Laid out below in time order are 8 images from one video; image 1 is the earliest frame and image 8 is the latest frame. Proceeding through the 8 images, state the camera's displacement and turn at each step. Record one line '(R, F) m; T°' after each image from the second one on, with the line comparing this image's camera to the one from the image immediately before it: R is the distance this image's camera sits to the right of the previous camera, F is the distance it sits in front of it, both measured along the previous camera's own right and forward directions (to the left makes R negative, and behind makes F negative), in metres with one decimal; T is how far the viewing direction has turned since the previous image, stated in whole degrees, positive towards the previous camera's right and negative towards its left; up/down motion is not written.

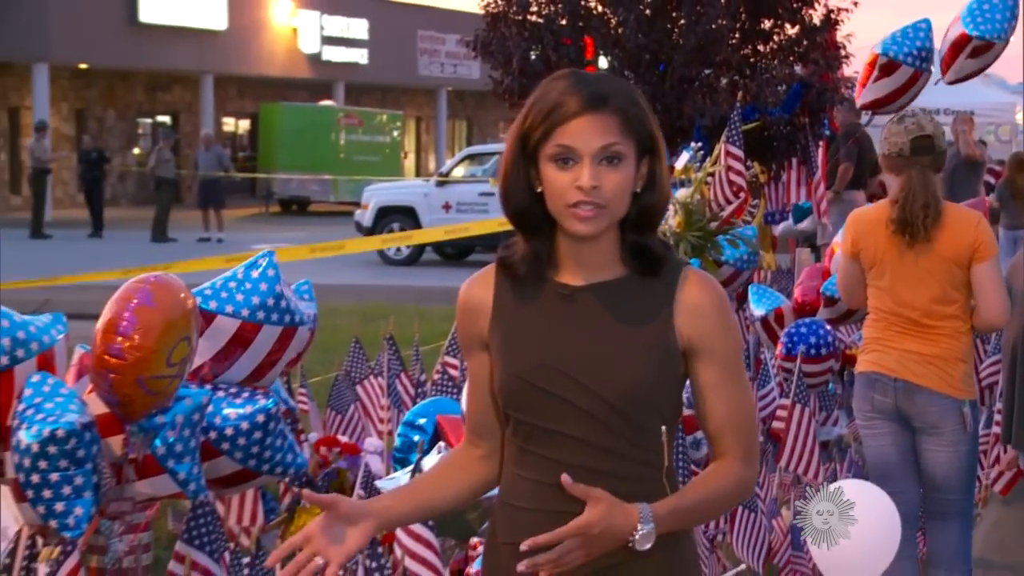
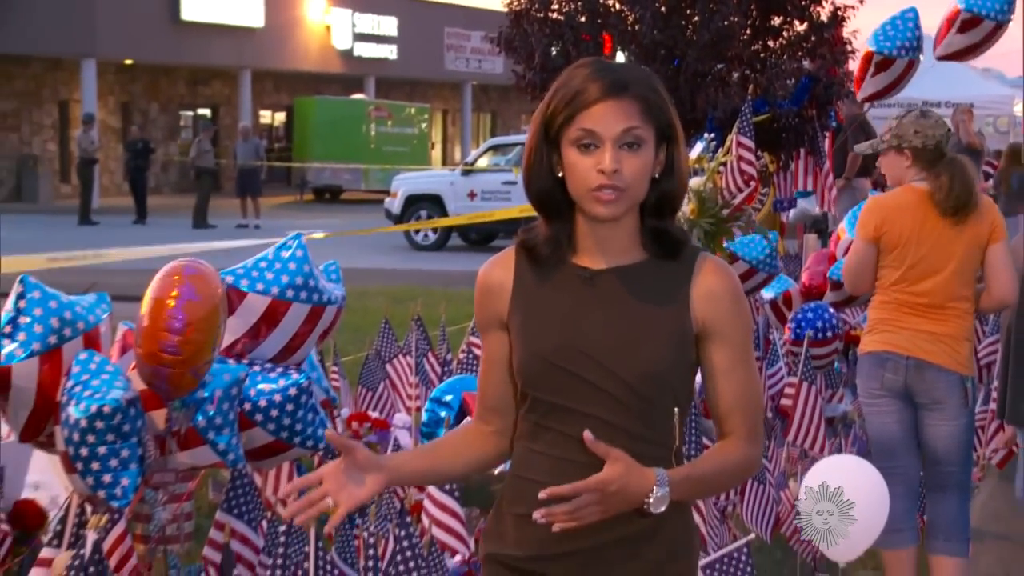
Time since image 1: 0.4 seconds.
(0.0, -0.2) m; -1°
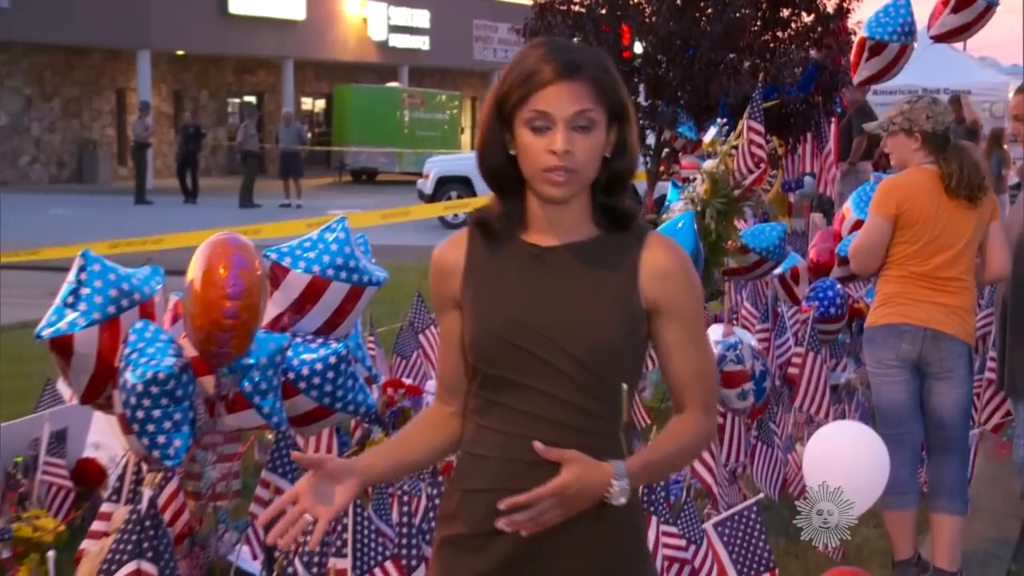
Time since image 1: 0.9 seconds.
(0.0, -0.2) m; -1°
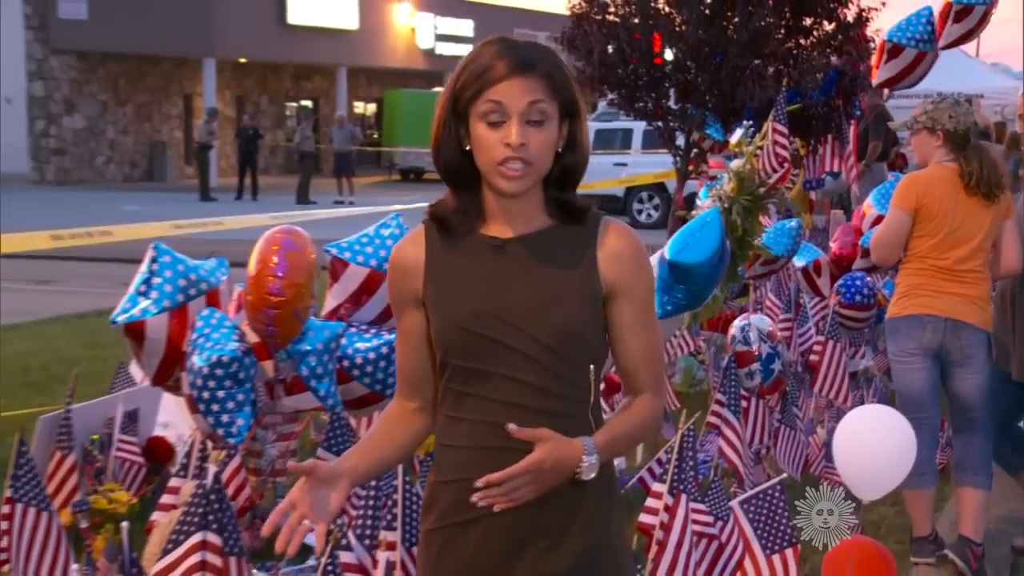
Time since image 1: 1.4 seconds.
(0.0, -0.2) m; -1°
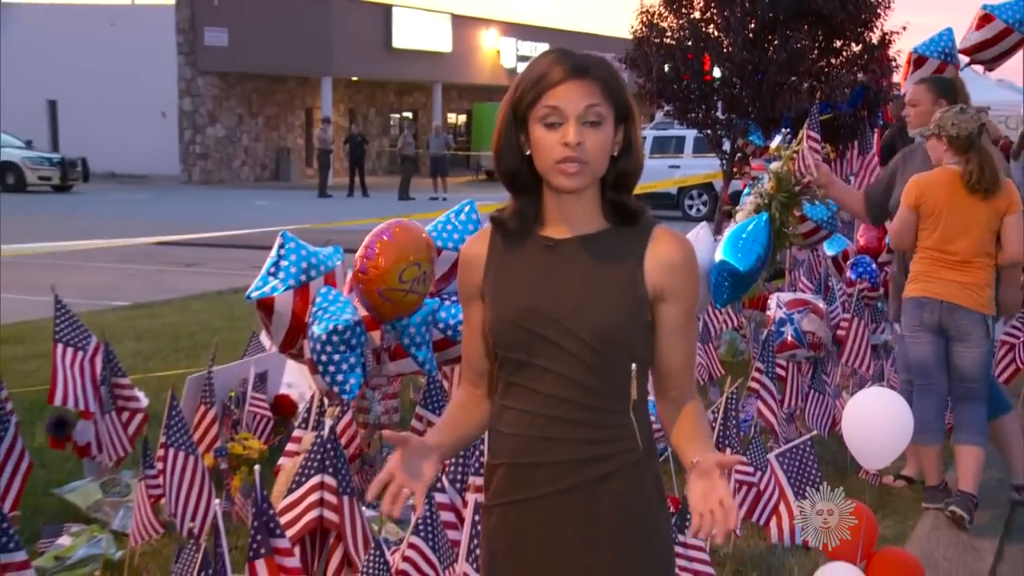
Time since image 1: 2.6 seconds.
(0.0, -0.6) m; -3°
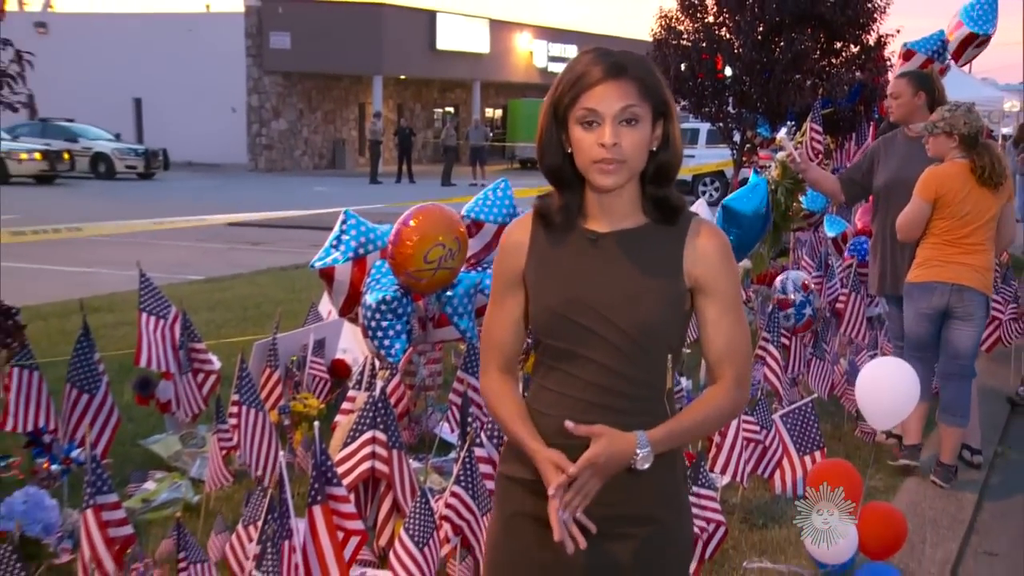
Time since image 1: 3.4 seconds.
(0.0, -0.5) m; -1°
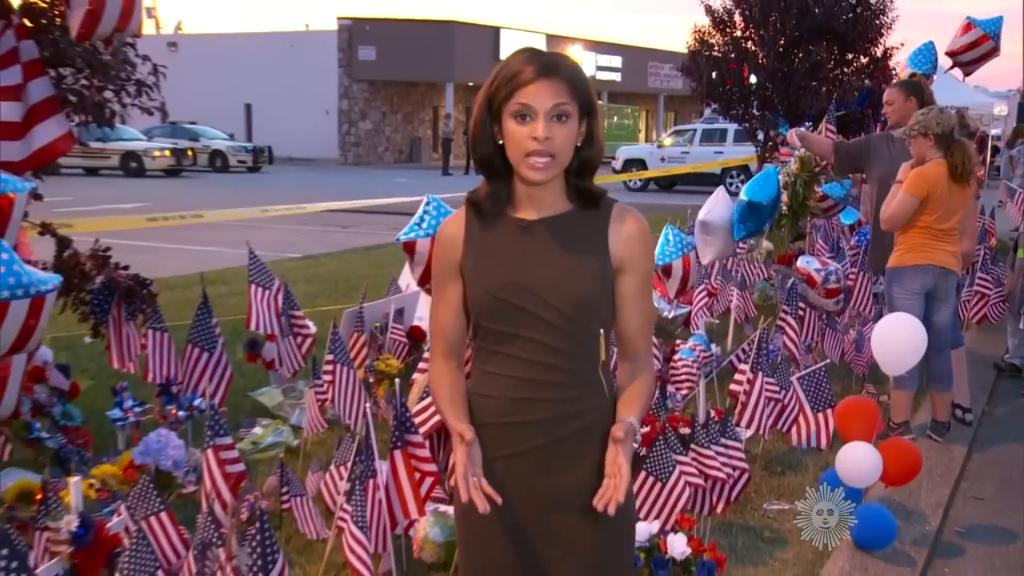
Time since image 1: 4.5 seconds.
(0.0, -0.7) m; -2°
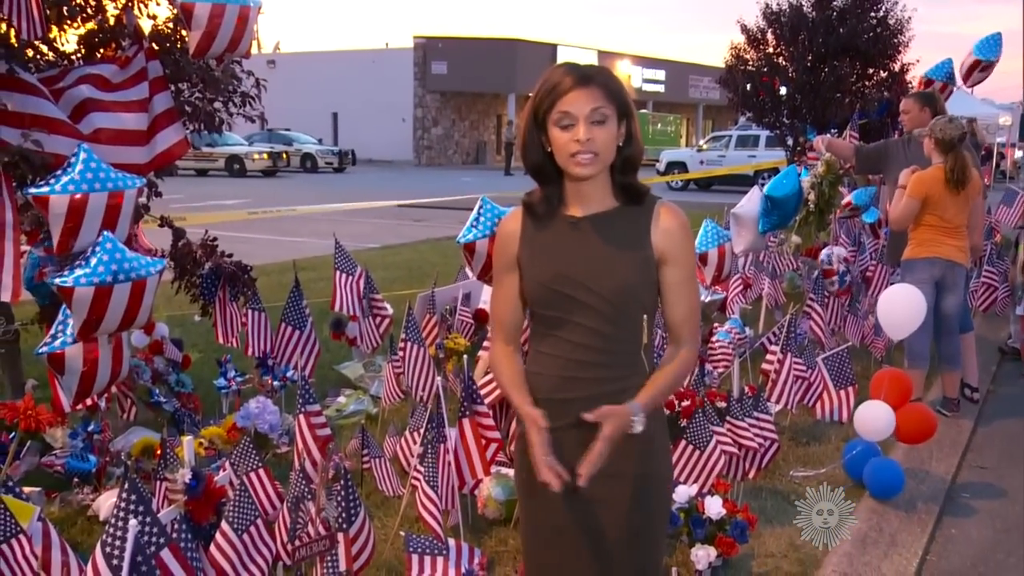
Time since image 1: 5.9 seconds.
(0.0, -0.7) m; -2°
